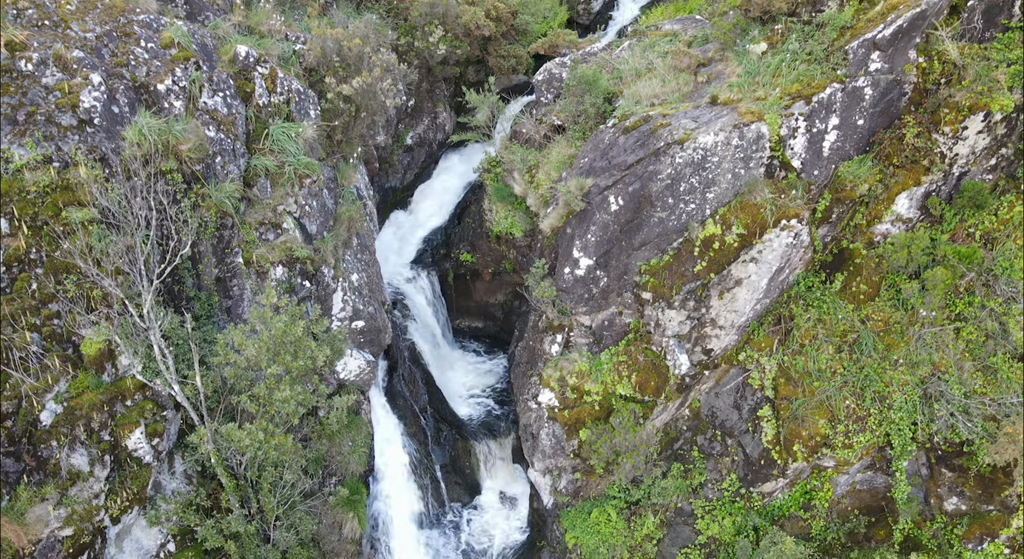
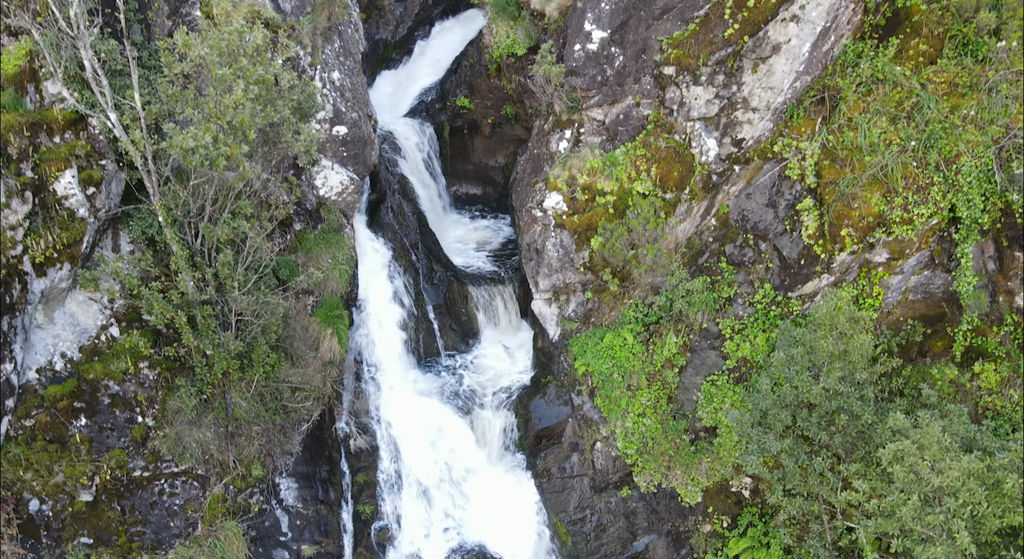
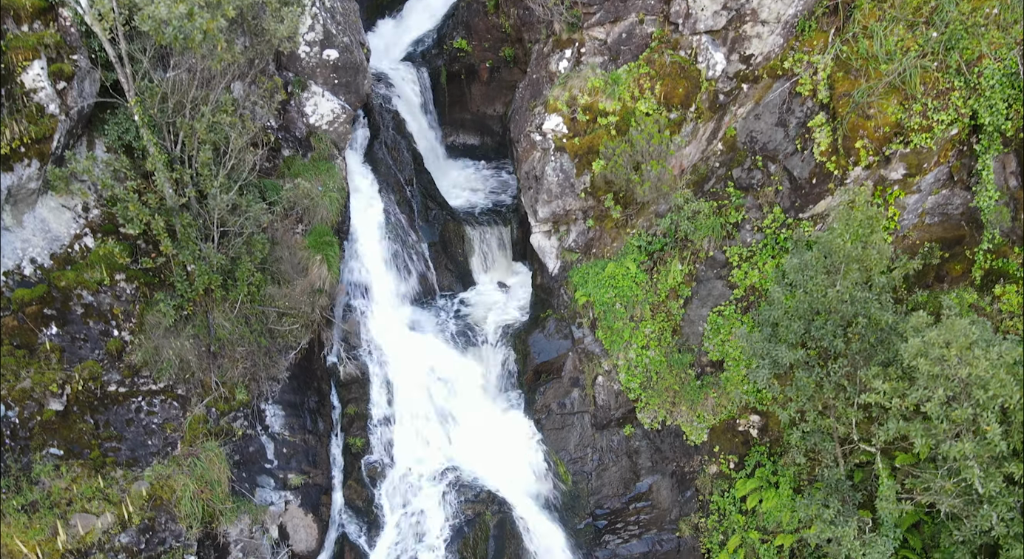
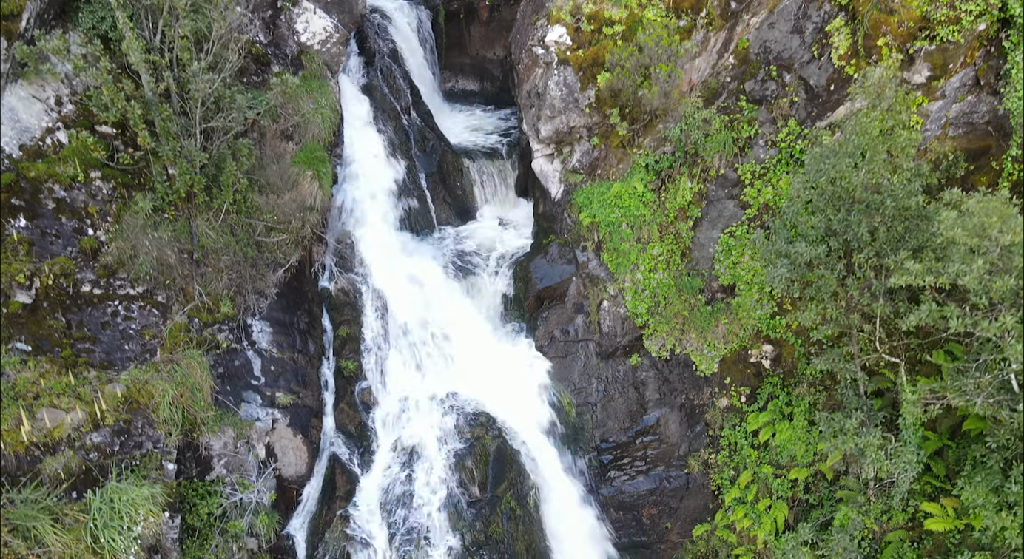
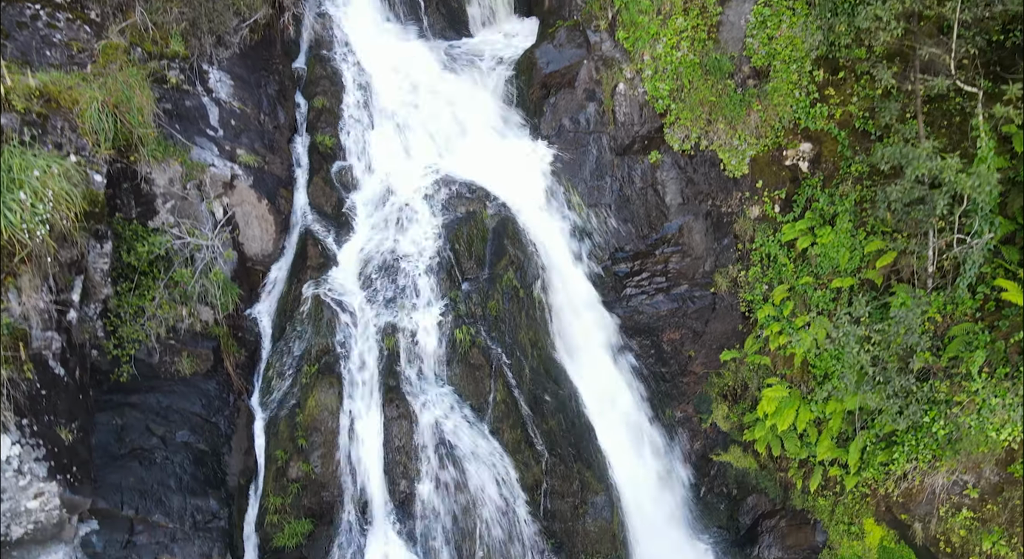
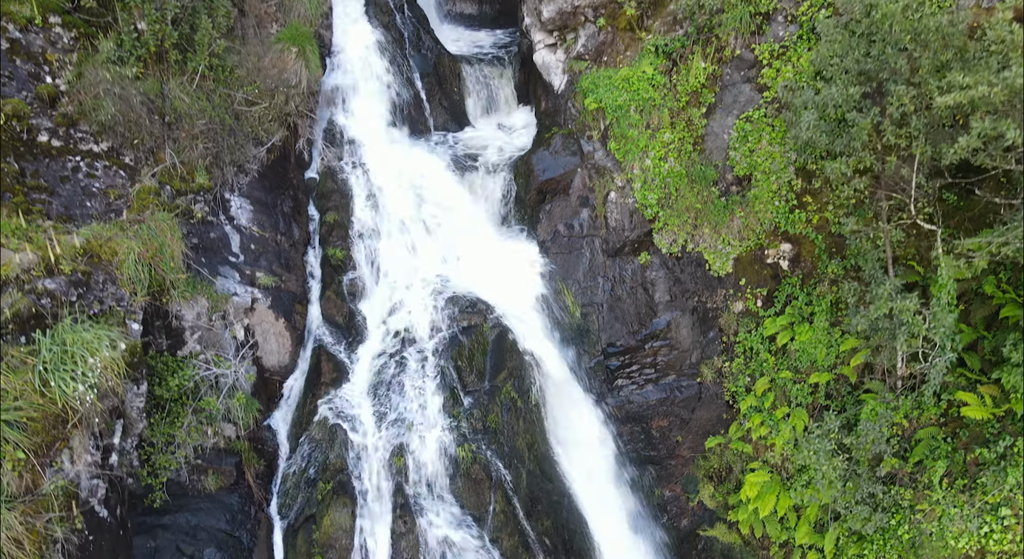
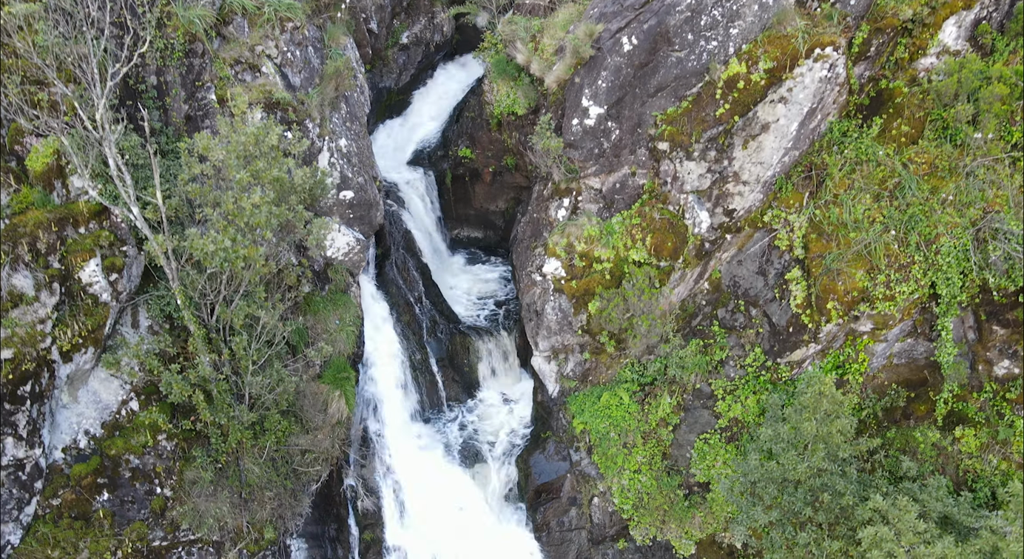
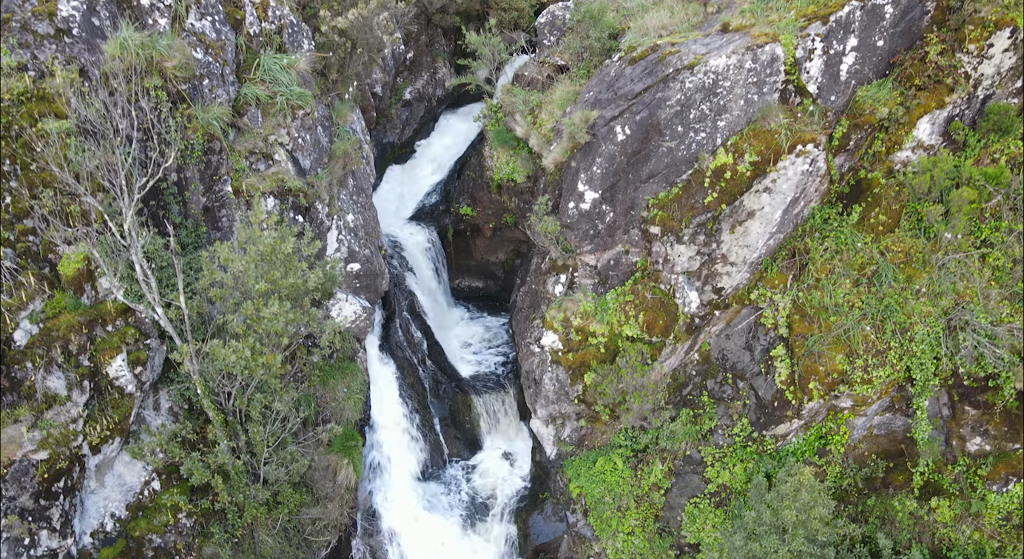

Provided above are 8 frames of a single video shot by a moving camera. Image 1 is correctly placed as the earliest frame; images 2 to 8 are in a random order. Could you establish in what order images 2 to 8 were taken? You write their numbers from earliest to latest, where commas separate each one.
8, 7, 2, 3, 4, 6, 5
